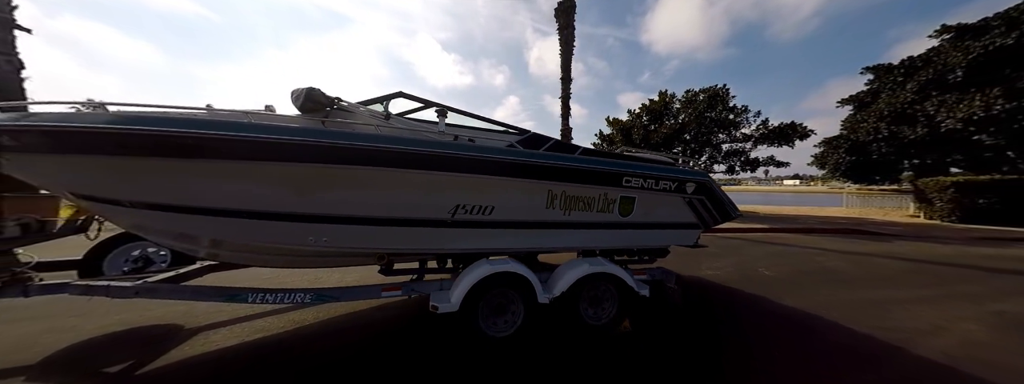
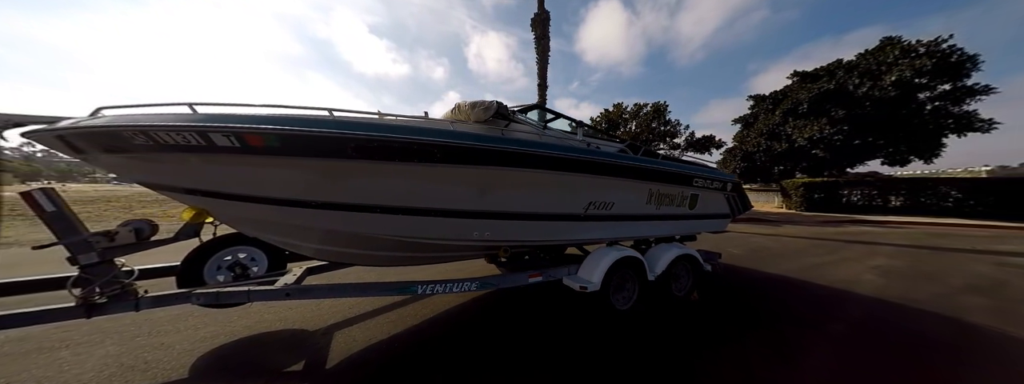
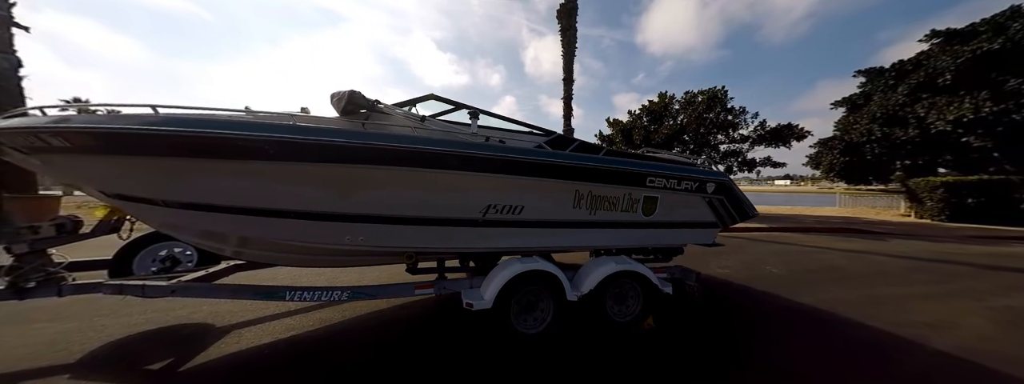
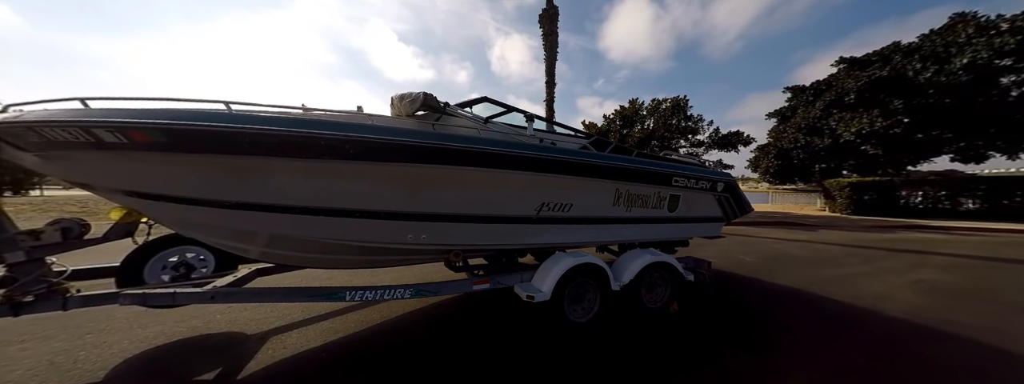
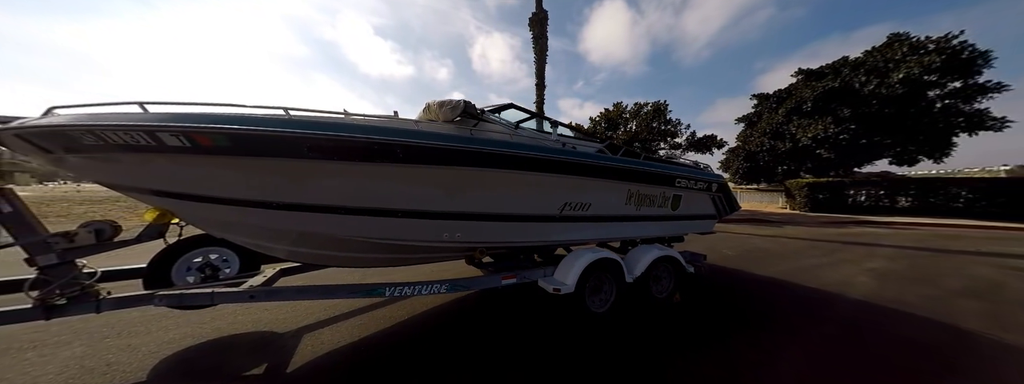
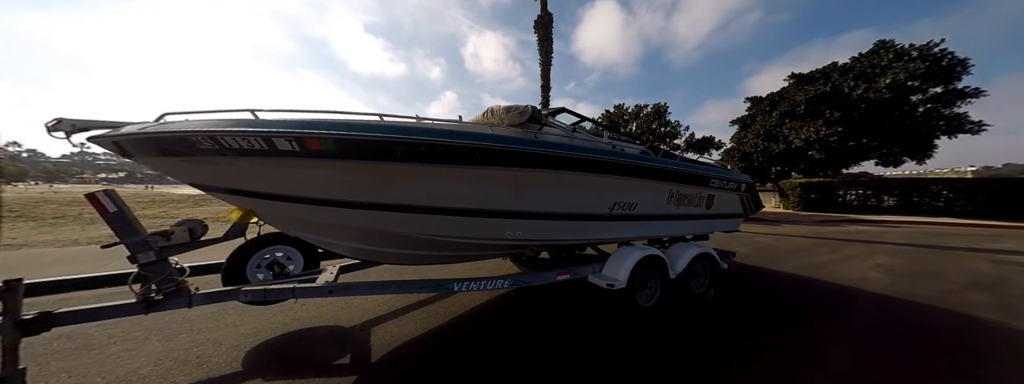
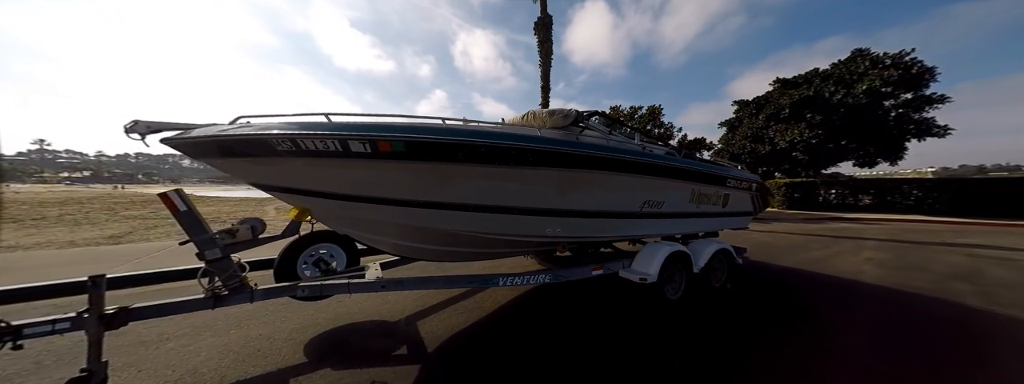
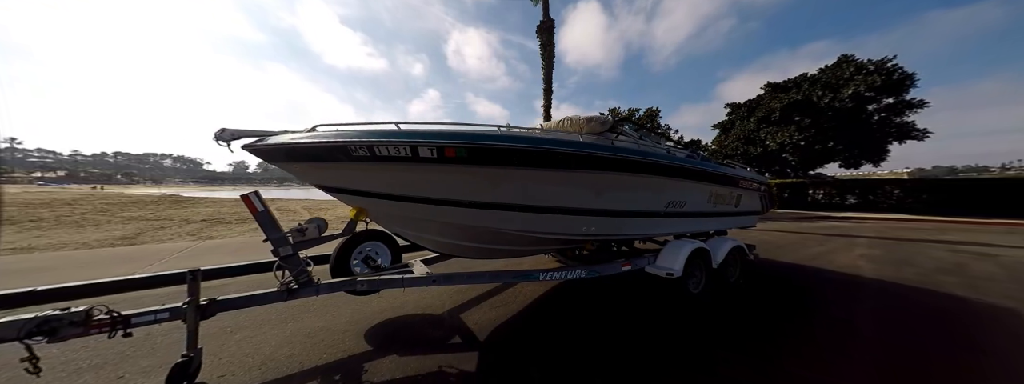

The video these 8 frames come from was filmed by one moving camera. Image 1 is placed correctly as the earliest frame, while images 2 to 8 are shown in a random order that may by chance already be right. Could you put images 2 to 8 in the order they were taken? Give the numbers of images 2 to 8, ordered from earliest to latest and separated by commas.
3, 4, 5, 2, 6, 7, 8
